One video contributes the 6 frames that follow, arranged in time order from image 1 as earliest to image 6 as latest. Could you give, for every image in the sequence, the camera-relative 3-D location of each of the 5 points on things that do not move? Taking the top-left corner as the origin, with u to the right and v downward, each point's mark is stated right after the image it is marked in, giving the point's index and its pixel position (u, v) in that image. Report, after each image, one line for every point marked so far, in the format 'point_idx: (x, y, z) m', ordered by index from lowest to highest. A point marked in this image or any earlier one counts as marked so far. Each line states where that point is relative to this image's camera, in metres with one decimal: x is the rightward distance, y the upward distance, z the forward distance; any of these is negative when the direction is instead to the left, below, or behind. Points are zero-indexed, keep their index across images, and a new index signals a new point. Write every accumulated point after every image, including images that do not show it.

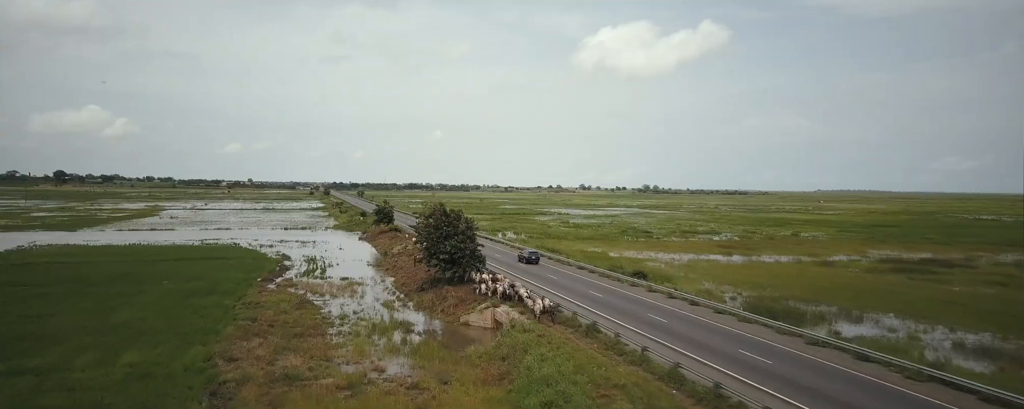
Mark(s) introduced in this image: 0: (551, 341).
0: (+1.5, -5.0, +19.5) m
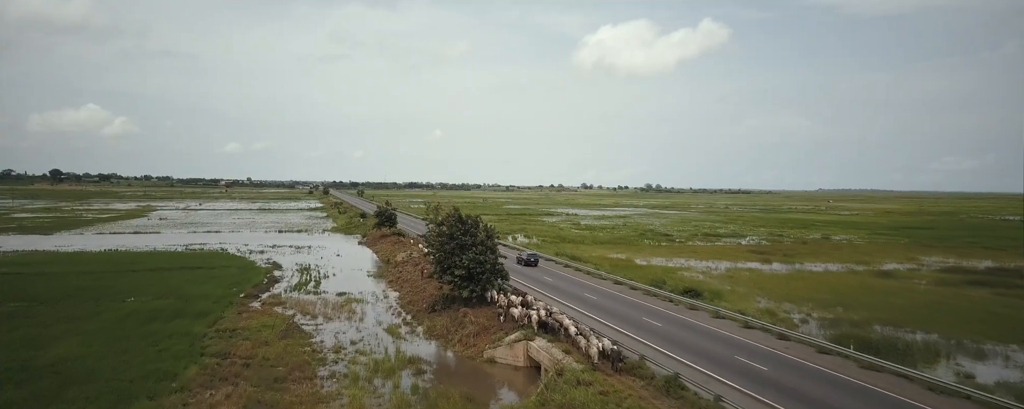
0: (+2.9, -5.3, +14.2) m
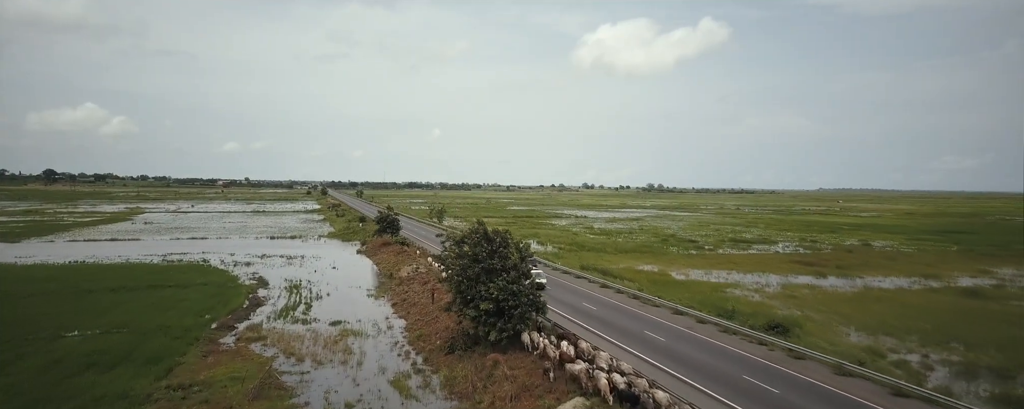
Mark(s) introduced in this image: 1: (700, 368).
0: (+4.6, -5.8, +8.2) m
1: (+5.9, -5.2, +16.9) m
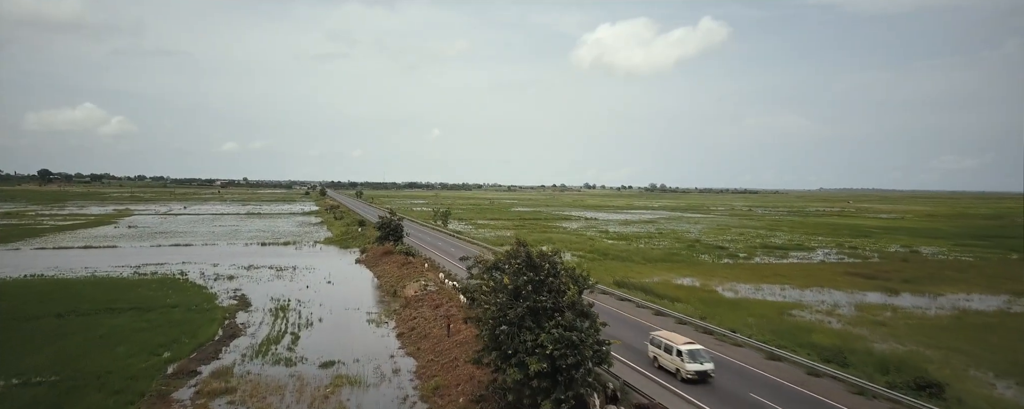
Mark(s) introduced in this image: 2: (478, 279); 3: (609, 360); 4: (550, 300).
0: (+6.2, -6.3, +2.2) m
1: (+7.6, -5.6, +11.0) m
2: (-1.2, -2.5, +18.0) m
3: (+2.9, -4.5, +15.3) m
4: (+1.1, -2.7, +15.5) m
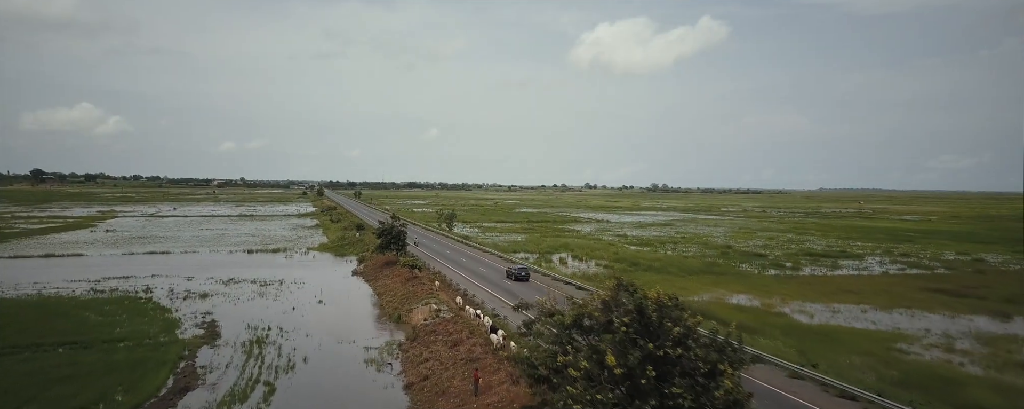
0: (+8.0, -6.6, -4.4) m
1: (+9.3, -6.0, +4.4) m
2: (+0.6, -2.8, +11.4) m
3: (+4.6, -4.8, +8.7) m
4: (+2.9, -3.1, +8.8) m
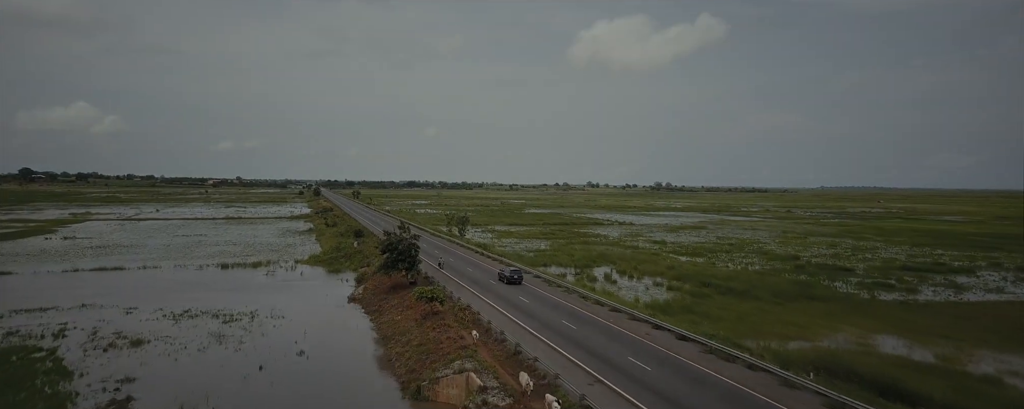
0: (+11.1, -7.1, -15.1) m
1: (+12.4, -6.4, -6.3) m
2: (+3.6, -3.3, +0.7) m
3: (+7.7, -5.2, -2.0) m
4: (+5.9, -3.5, -1.8) m
